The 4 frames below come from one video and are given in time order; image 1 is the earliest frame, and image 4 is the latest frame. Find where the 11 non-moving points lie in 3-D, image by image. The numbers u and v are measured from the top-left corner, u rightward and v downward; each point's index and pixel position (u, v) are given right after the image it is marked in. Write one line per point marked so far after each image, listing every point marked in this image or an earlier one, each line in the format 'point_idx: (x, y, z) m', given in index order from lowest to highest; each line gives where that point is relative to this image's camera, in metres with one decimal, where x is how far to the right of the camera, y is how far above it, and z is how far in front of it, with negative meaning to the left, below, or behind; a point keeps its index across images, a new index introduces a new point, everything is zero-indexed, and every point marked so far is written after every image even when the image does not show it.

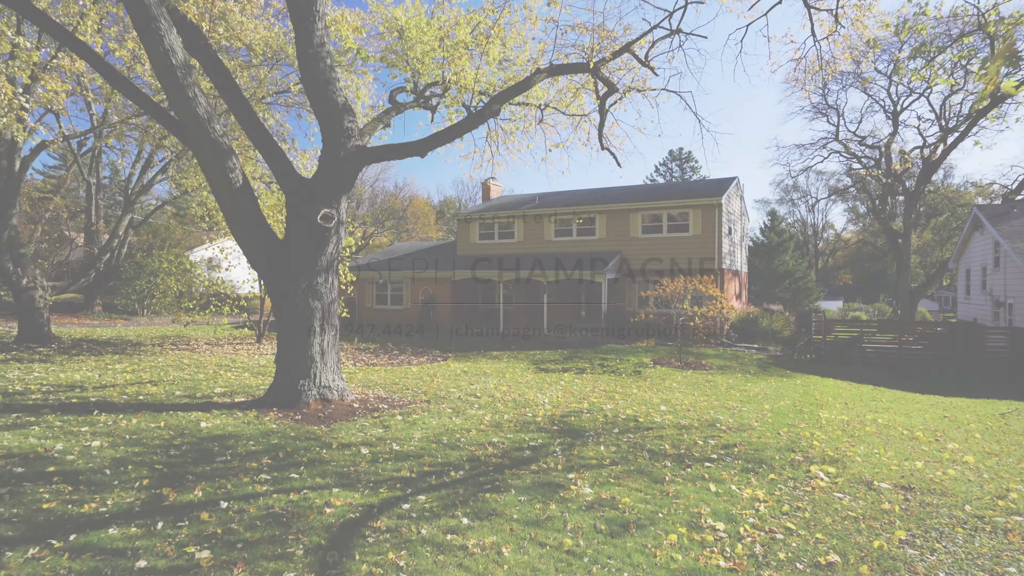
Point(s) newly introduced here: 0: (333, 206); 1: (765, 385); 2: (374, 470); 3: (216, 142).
0: (-2.6, +1.2, +7.1) m
1: (+5.9, -2.2, +11.4) m
2: (-1.3, -1.7, +4.7) m
3: (-3.9, +1.9, +6.5) m
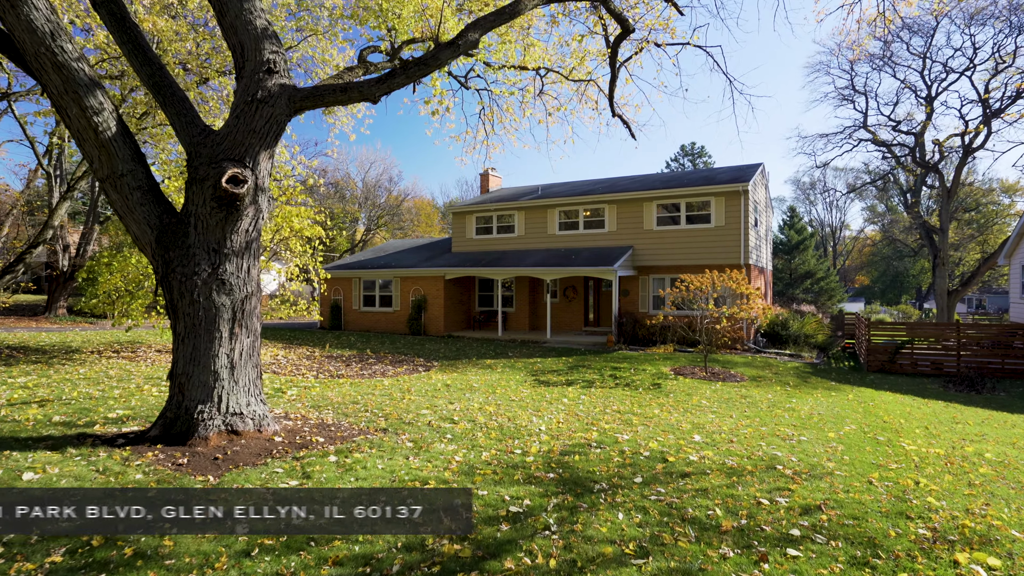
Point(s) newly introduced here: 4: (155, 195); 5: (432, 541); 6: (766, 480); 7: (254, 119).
0: (-2.8, +1.3, +5.2) m
1: (+5.7, -2.2, +9.4) m
2: (-1.6, -1.6, +2.7) m
3: (-4.2, +2.0, +4.6) m
4: (-3.8, +1.0, +5.2) m
5: (-0.5, -1.7, +3.3) m
6: (+2.4, -1.8, +4.7) m
7: (-2.8, +1.8, +5.2) m
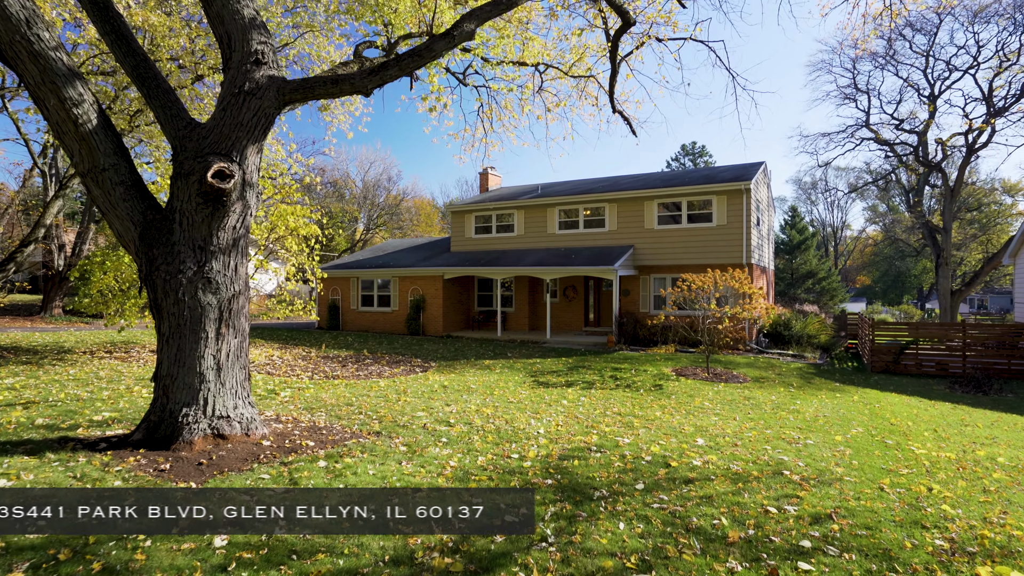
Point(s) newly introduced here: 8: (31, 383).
0: (-2.8, +1.3, +5.0) m
1: (+5.7, -2.1, +9.2) m
2: (-1.6, -1.6, +2.6) m
3: (-4.2, +2.1, +4.4) m
4: (-3.8, +1.0, +5.0) m
5: (-0.6, -1.7, +3.1) m
6: (+2.4, -1.8, +4.5) m
7: (-2.8, +1.8, +5.1) m
8: (-7.9, -1.6, +8.1) m
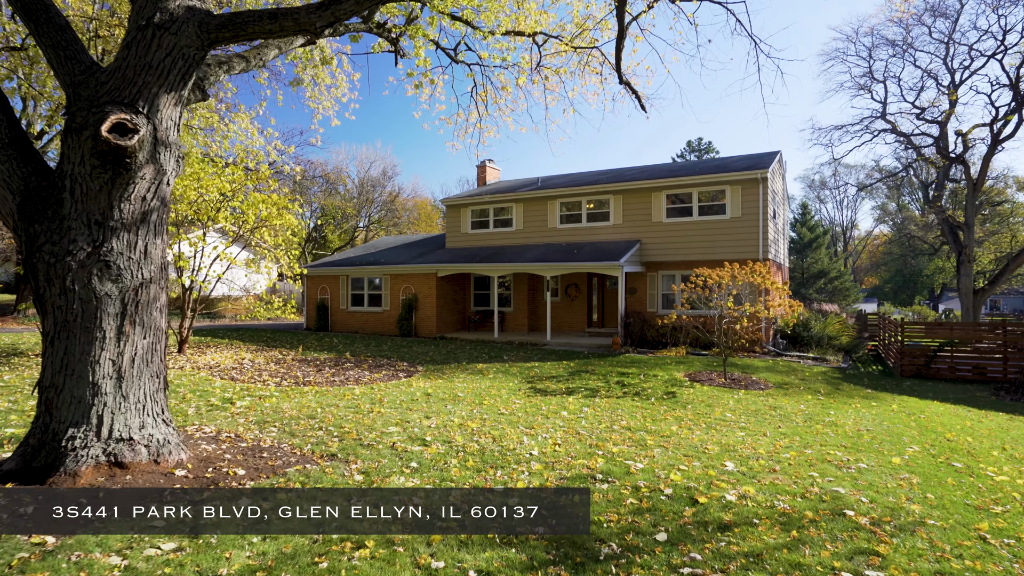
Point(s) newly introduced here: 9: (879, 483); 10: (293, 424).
0: (-3.0, +1.4, +3.9) m
1: (+5.6, -2.0, +8.0) m
2: (-1.7, -1.5, +1.4) m
3: (-4.3, +2.2, +3.3) m
4: (-4.0, +1.1, +4.0) m
5: (-0.7, -1.6, +2.0) m
6: (+2.3, -1.7, +3.4) m
7: (-2.9, +1.9, +4.0) m
8: (-8.0, -1.5, +7.1) m
9: (+3.4, -1.8, +4.6) m
10: (-2.7, -1.7, +6.0) m
